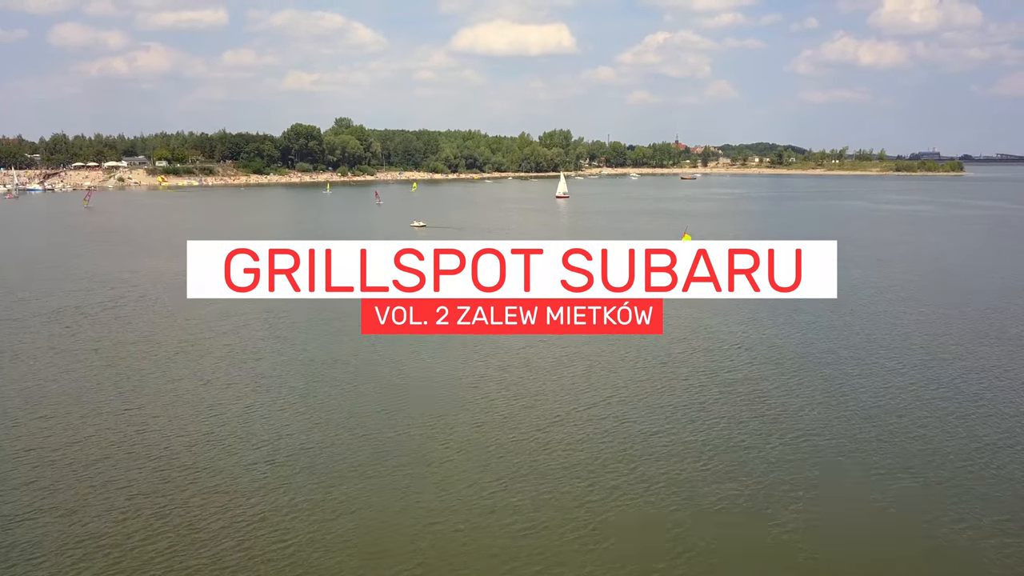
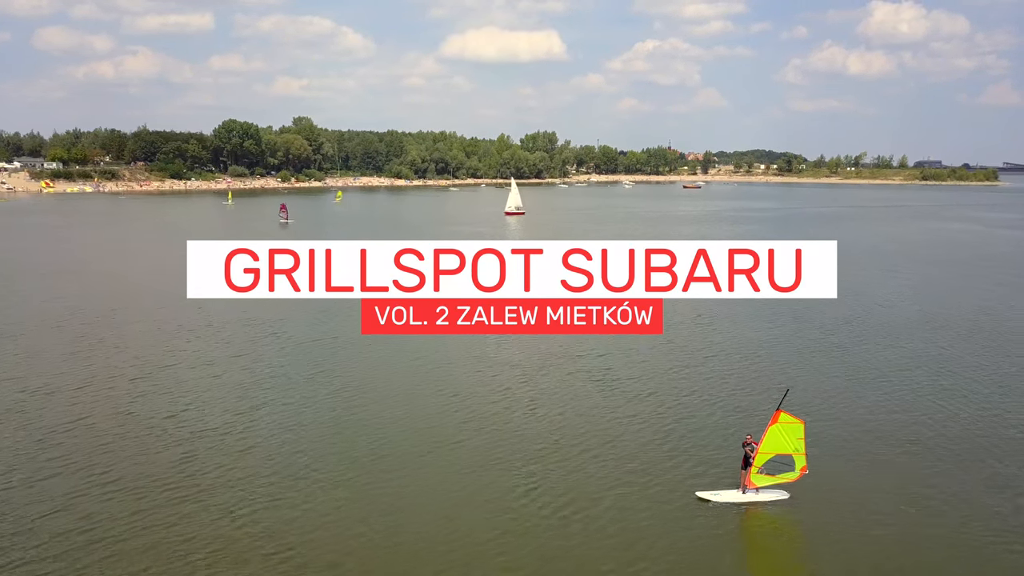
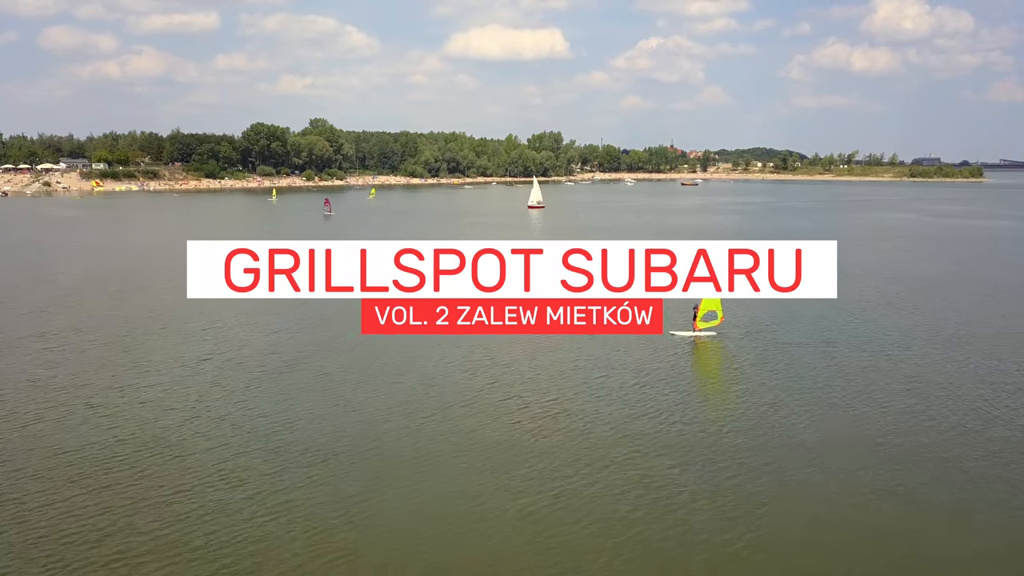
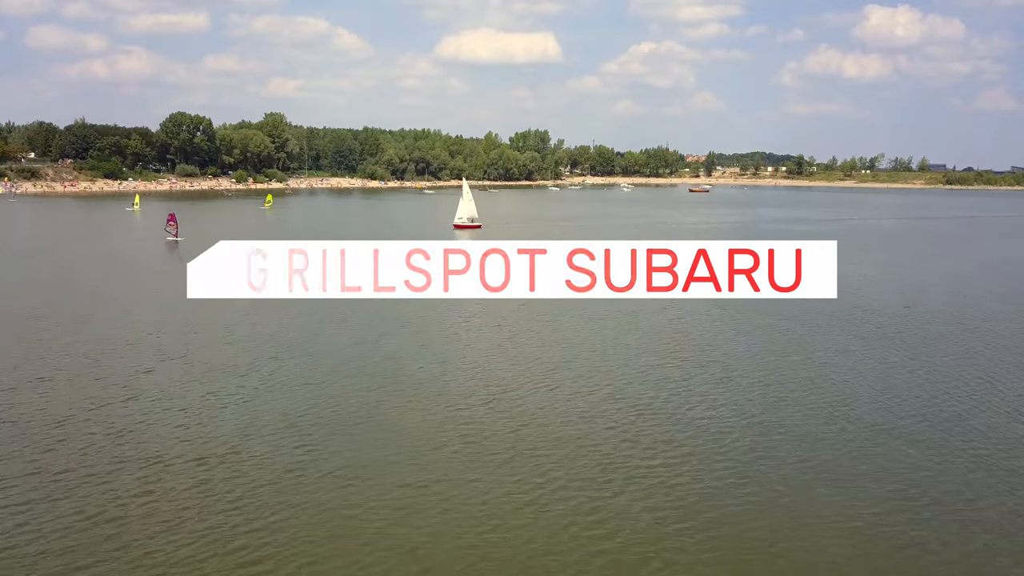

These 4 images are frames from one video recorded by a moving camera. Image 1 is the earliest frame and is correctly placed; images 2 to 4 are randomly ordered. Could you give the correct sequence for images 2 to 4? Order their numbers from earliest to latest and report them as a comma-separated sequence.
3, 2, 4
